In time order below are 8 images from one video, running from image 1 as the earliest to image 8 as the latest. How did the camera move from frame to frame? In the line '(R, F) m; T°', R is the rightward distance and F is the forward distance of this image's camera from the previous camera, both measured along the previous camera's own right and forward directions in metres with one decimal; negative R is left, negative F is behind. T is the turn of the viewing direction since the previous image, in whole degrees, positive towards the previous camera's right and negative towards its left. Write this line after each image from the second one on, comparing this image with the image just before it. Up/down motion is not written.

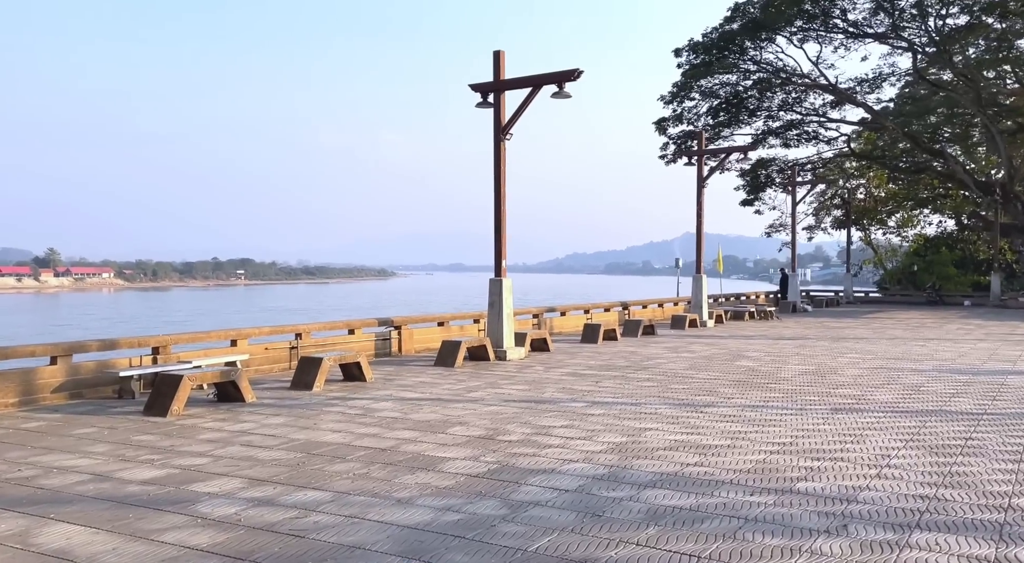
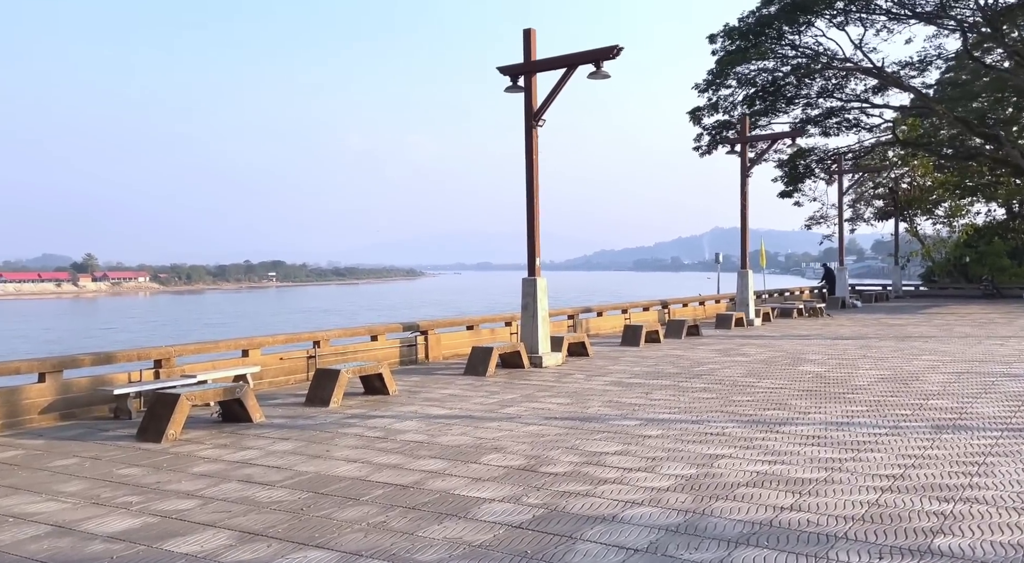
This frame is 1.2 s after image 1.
(-0.1, +1.2) m; -2°
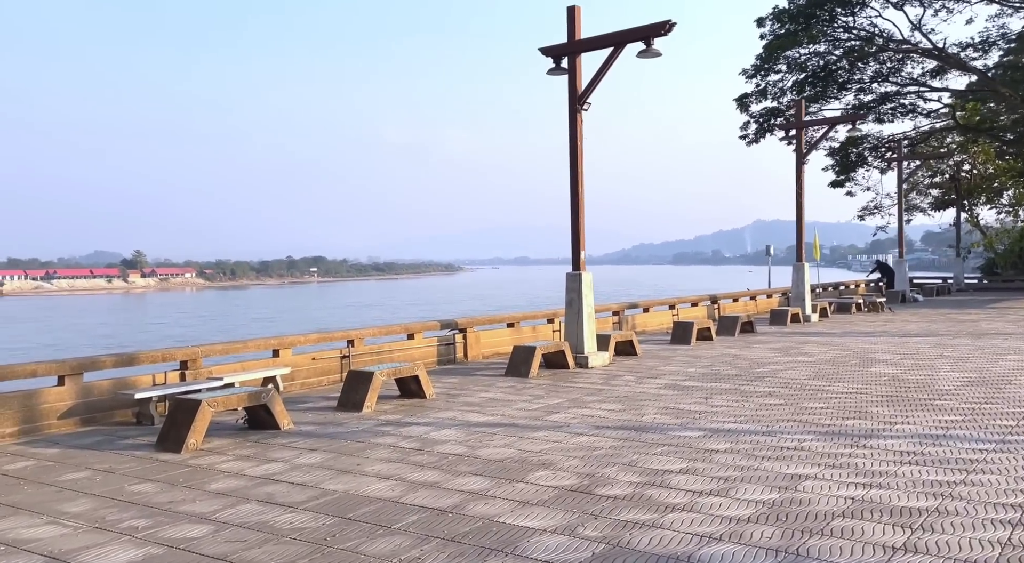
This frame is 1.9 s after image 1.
(-0.1, +0.7) m; -2°
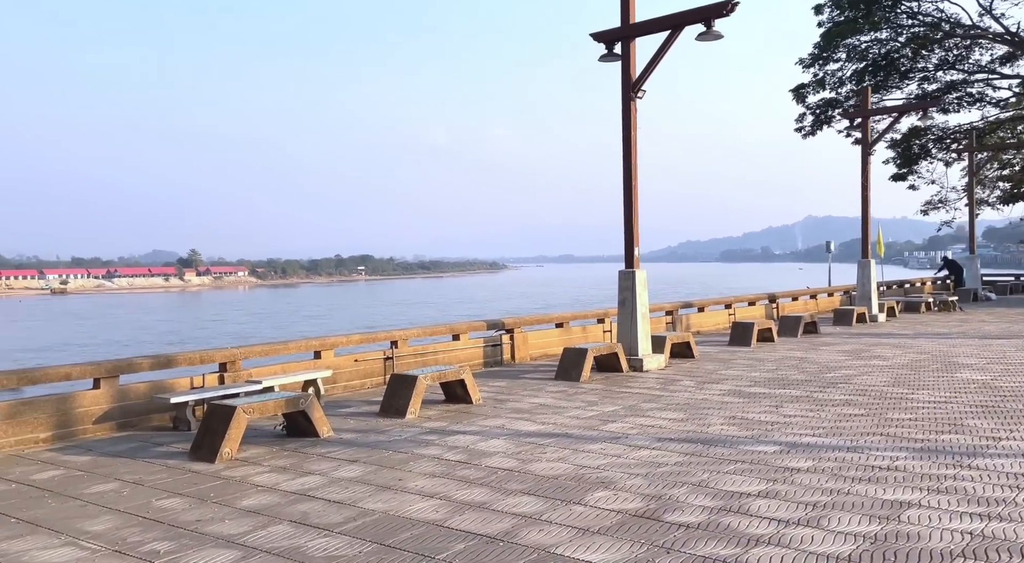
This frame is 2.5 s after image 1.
(-0.1, +0.6) m; -3°
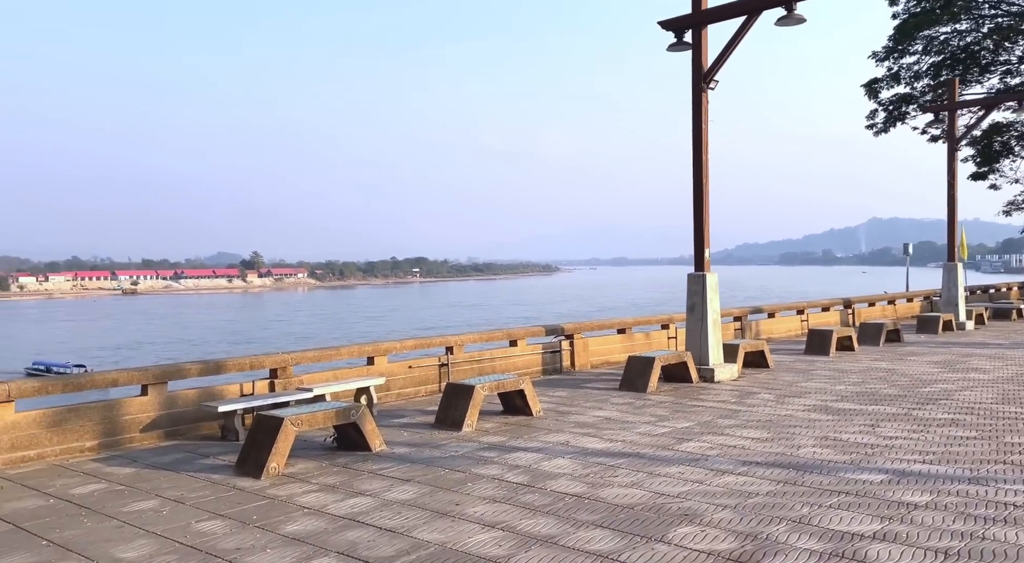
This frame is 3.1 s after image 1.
(-0.1, +0.6) m; -3°
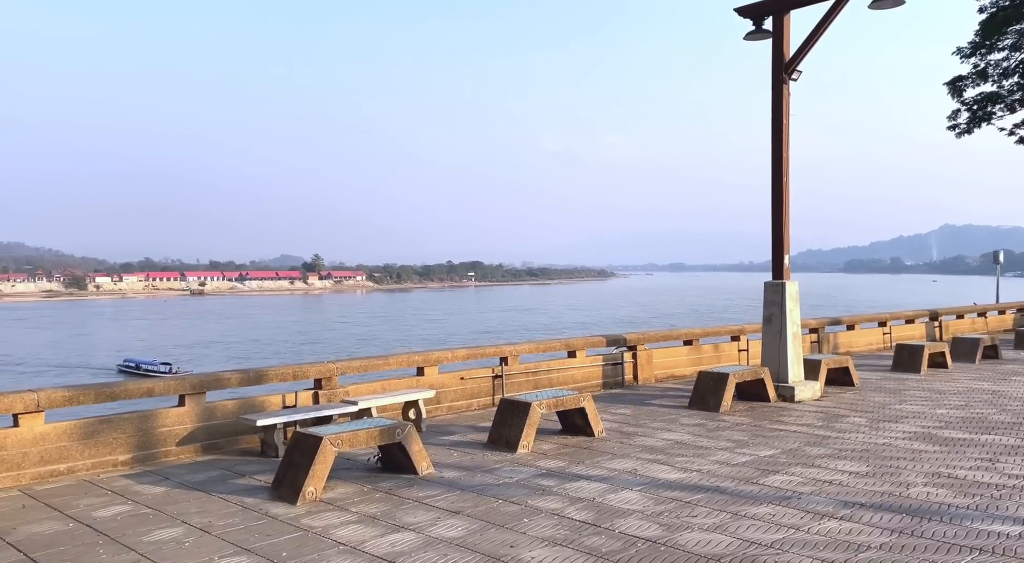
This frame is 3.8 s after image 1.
(0.0, +0.8) m; -4°
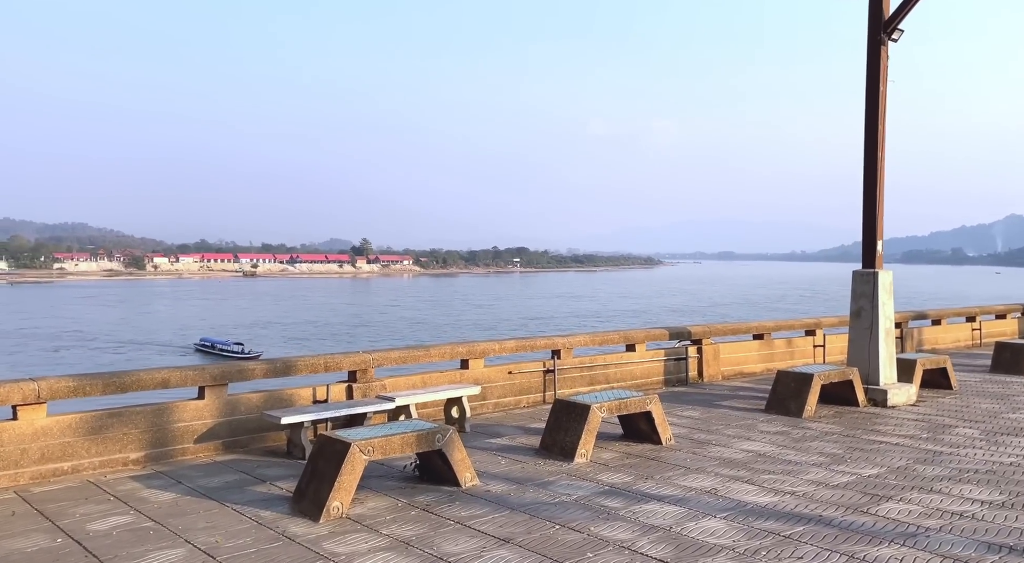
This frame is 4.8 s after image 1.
(-0.1, +1.0) m; -3°
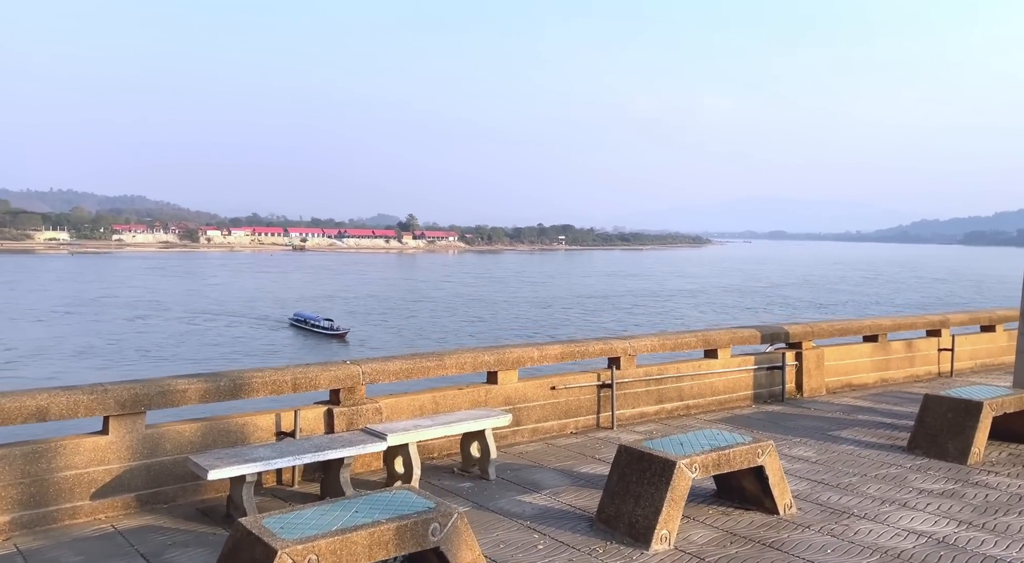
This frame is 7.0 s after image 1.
(0.0, +2.5) m; -3°
